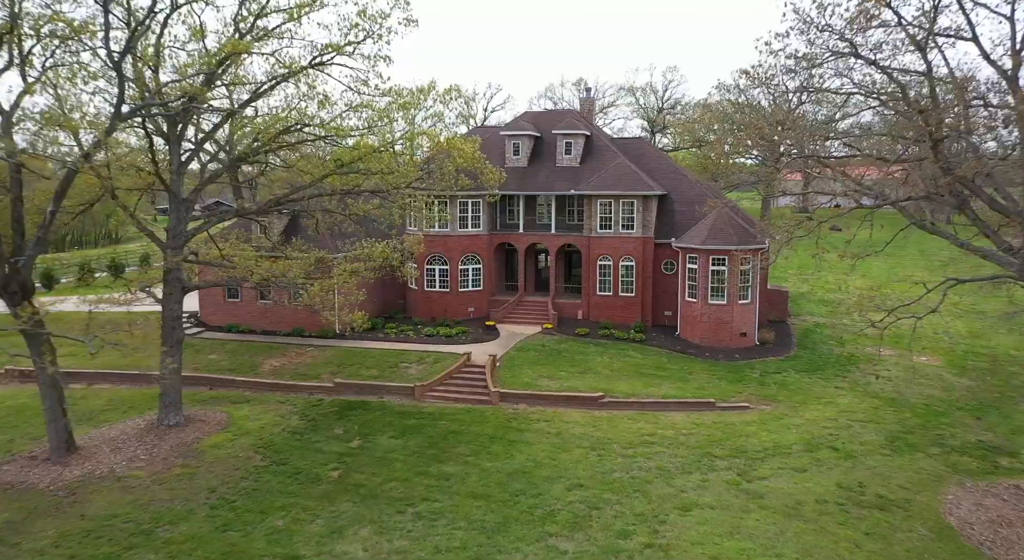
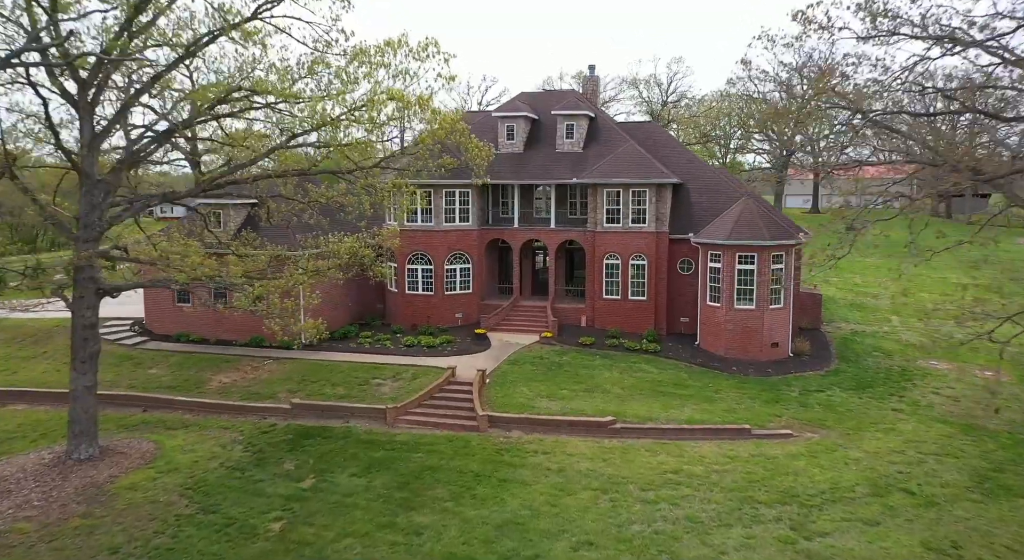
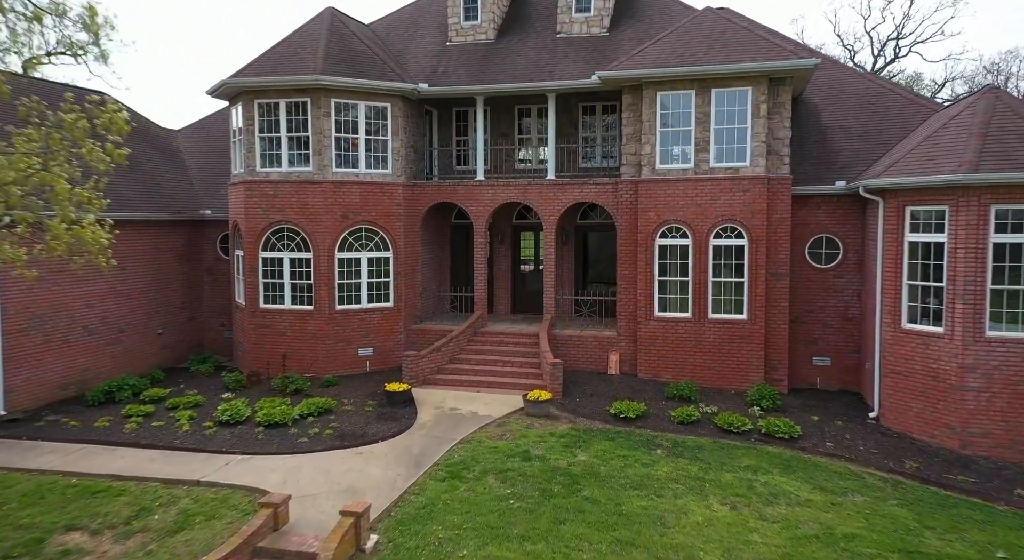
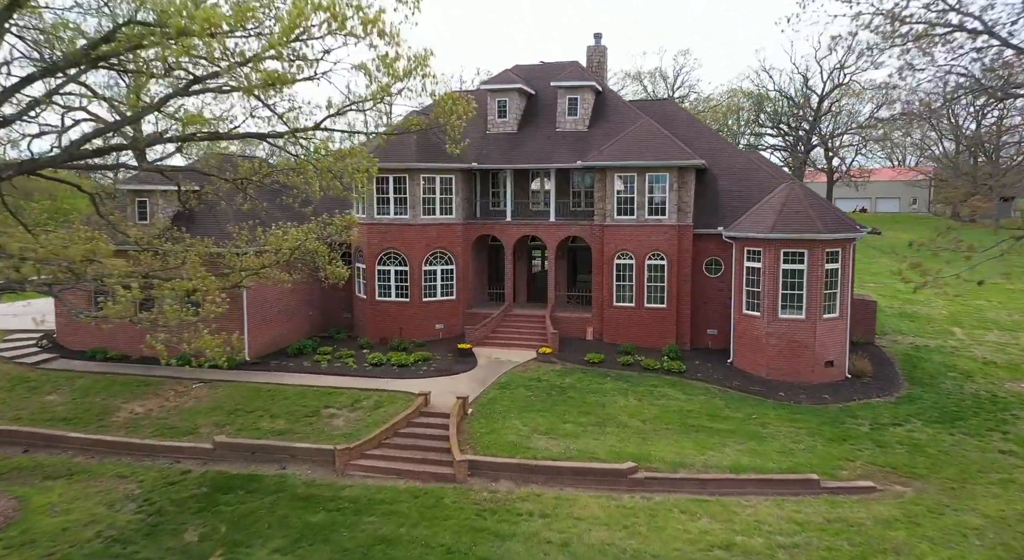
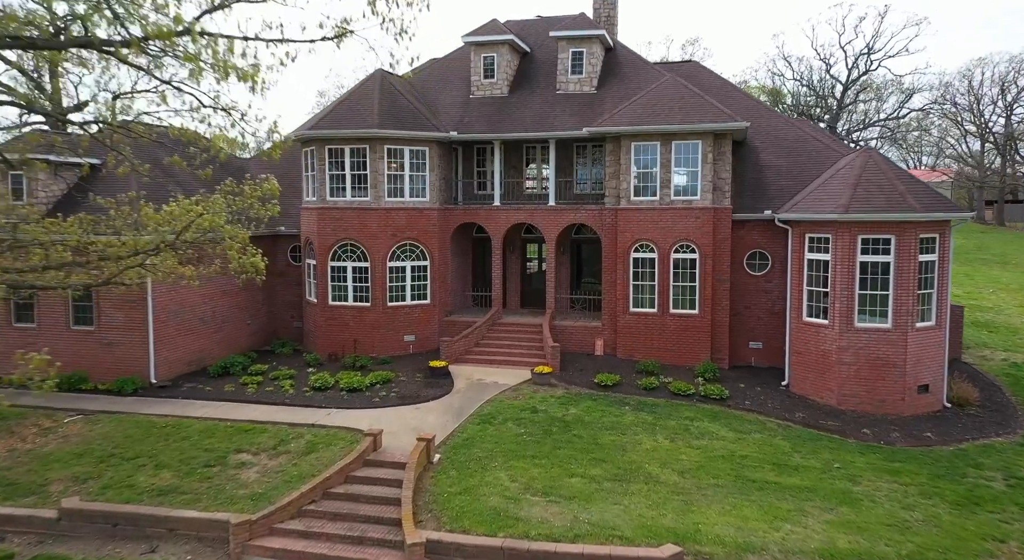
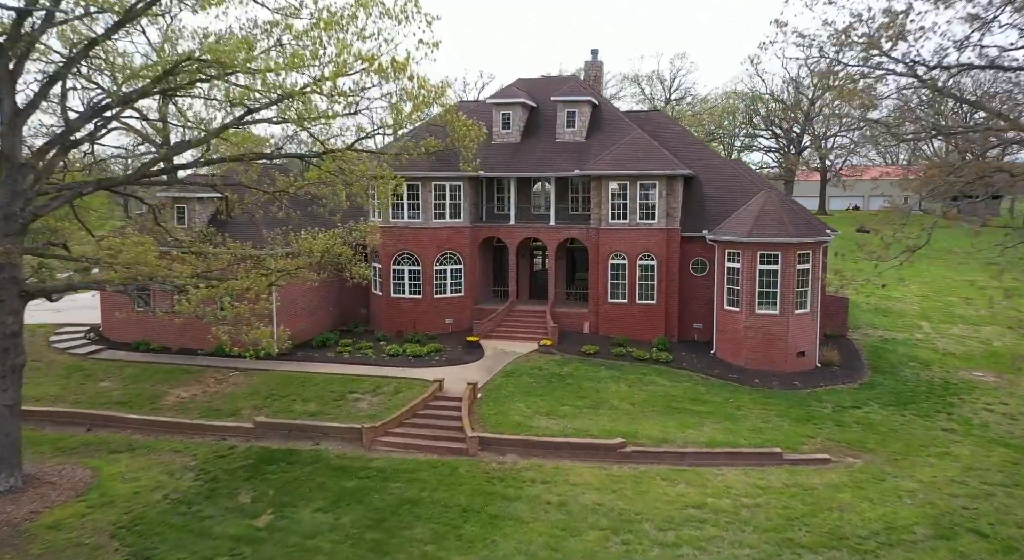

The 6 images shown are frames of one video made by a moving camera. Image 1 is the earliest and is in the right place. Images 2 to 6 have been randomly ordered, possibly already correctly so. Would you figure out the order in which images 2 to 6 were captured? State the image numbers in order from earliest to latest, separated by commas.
2, 6, 4, 5, 3
